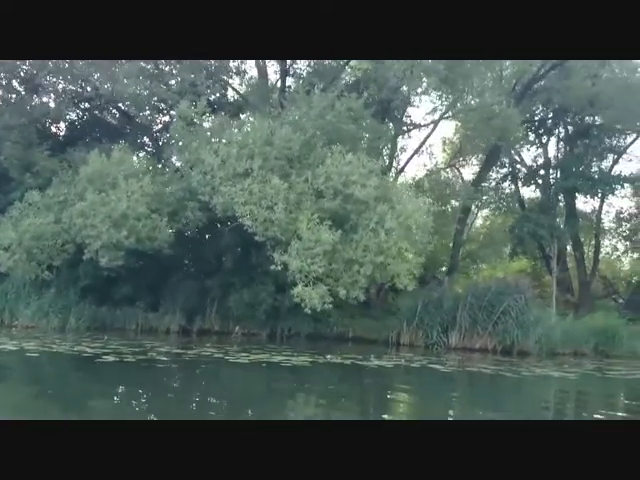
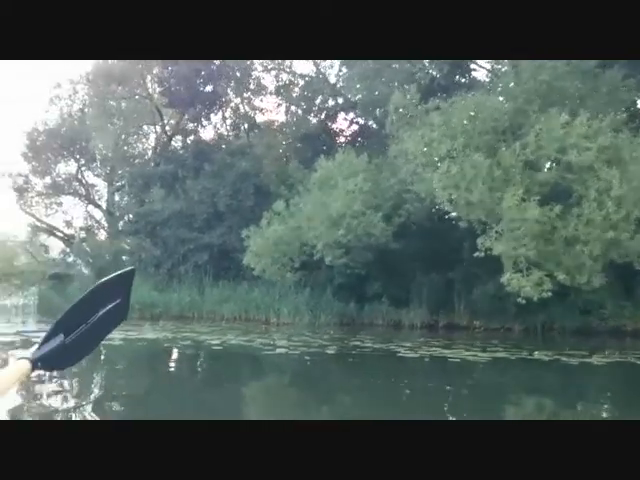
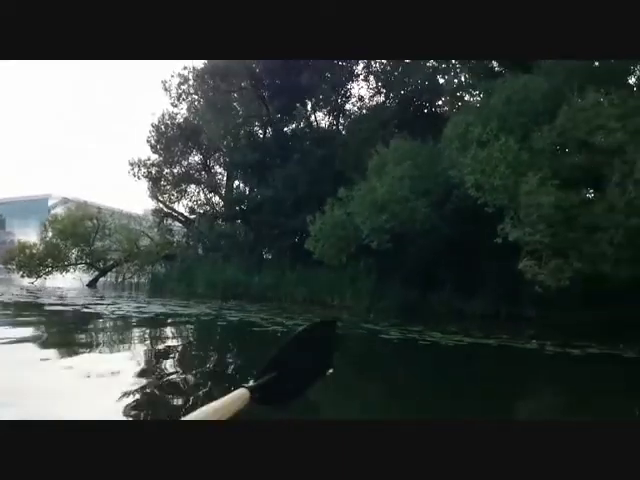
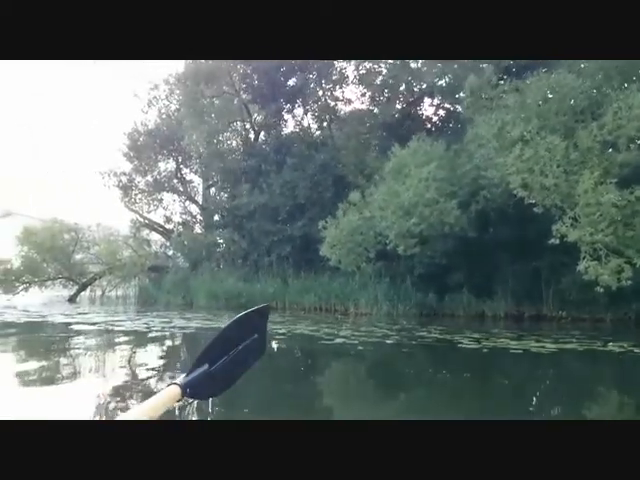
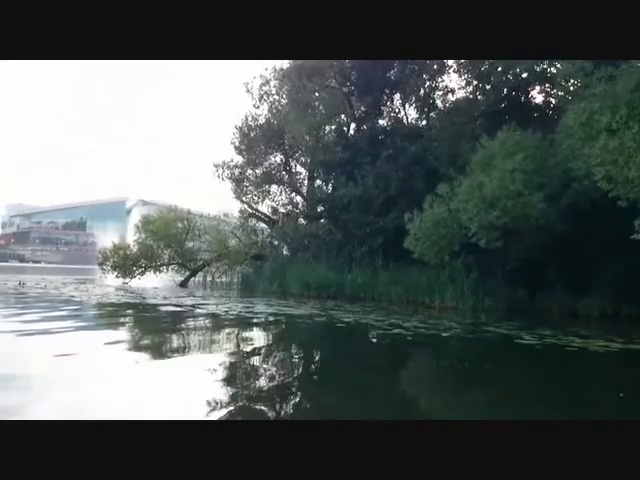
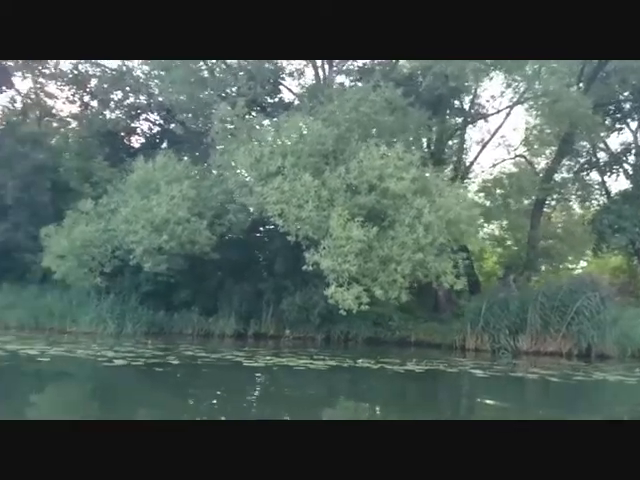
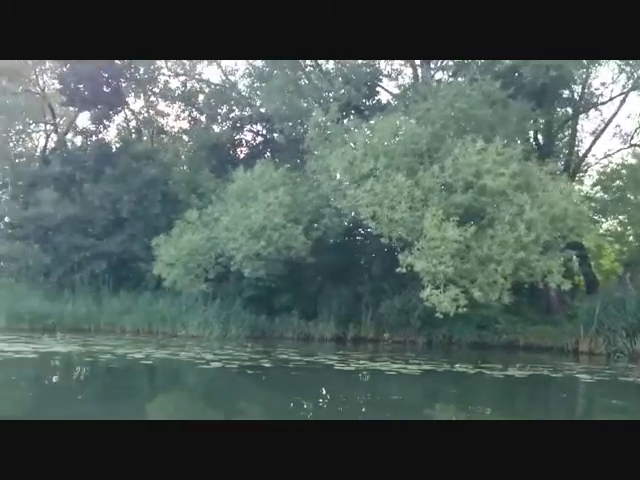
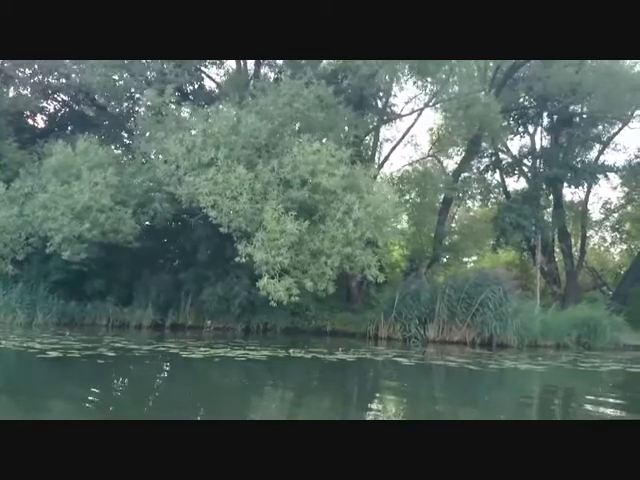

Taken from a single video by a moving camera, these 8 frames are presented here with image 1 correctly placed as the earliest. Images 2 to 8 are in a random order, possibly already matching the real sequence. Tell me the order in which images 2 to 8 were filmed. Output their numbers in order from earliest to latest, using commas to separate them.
8, 6, 7, 2, 4, 5, 3
